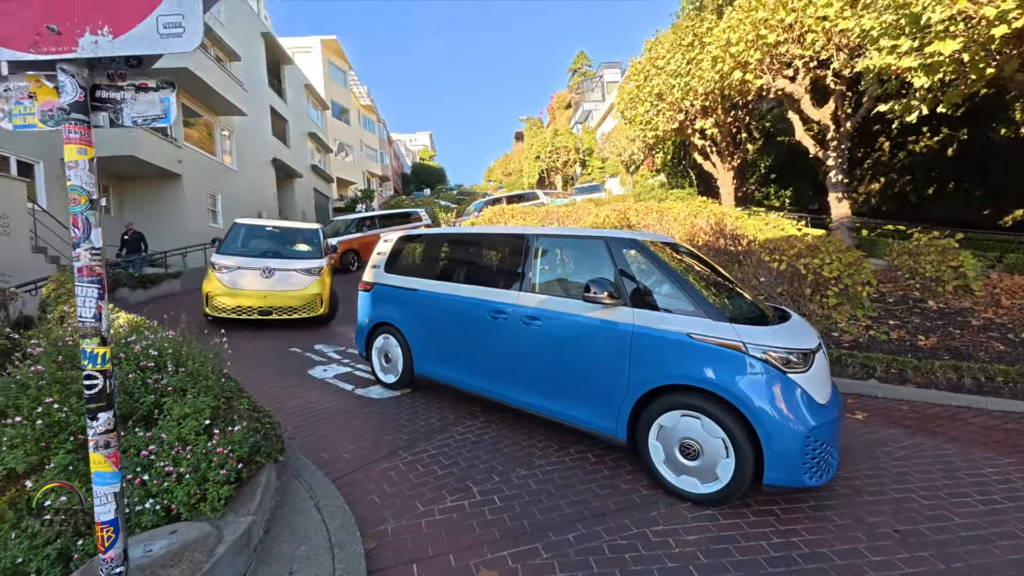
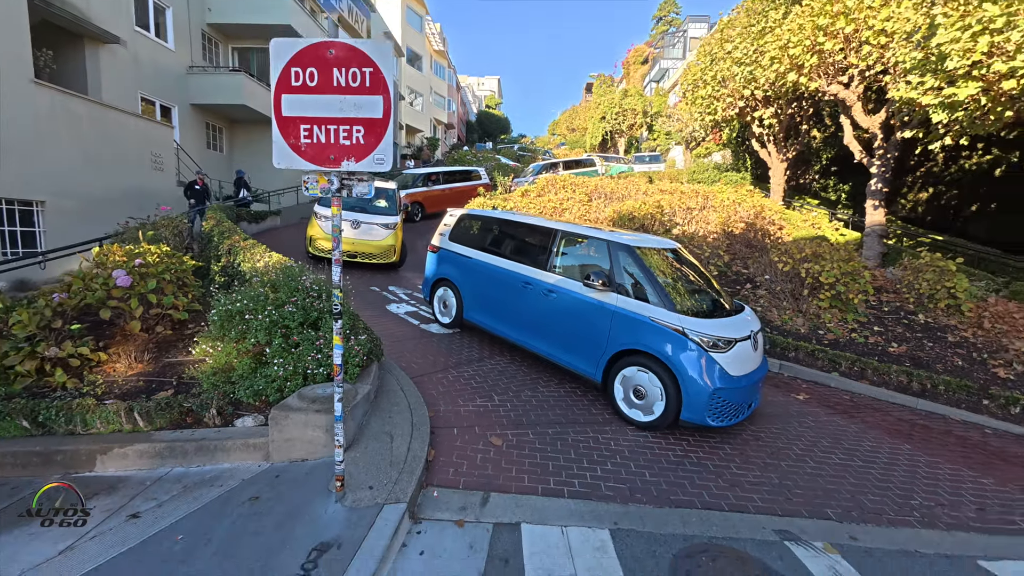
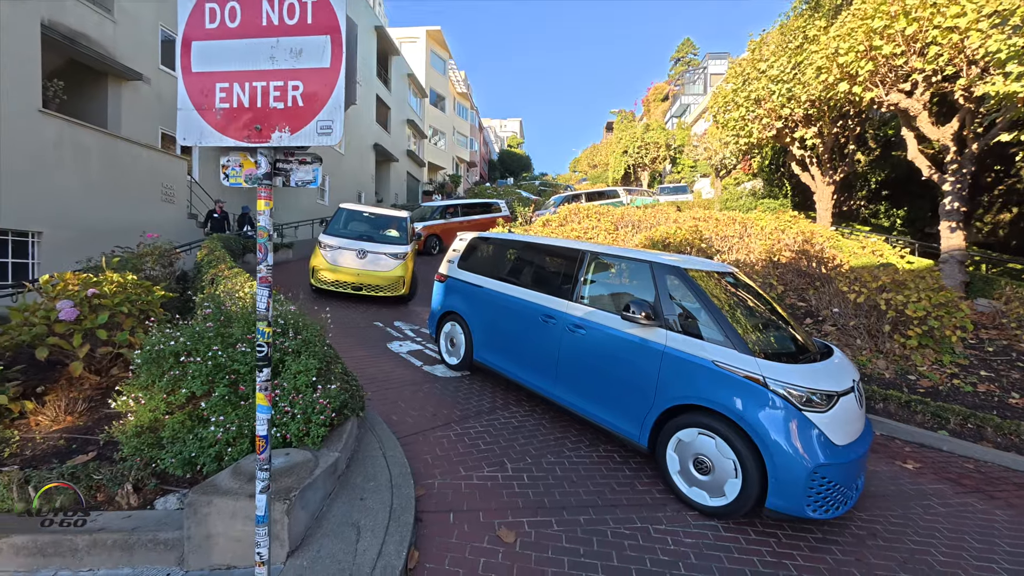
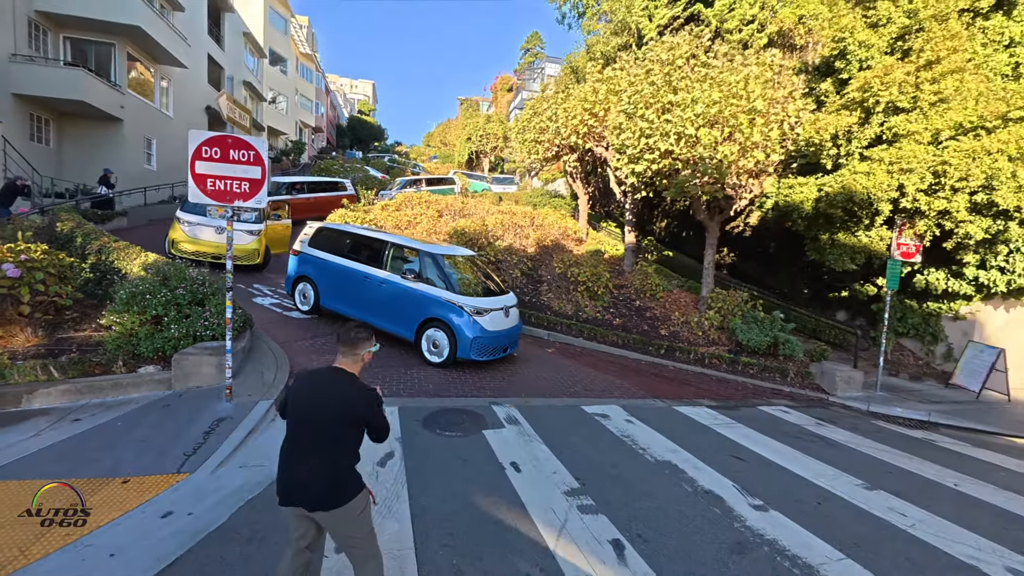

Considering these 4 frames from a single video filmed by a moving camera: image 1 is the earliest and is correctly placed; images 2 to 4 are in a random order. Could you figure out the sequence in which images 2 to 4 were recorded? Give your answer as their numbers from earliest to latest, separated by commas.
3, 2, 4
